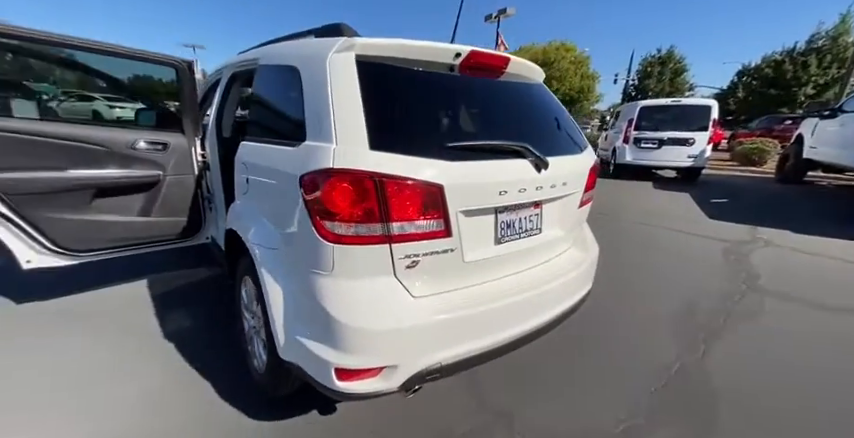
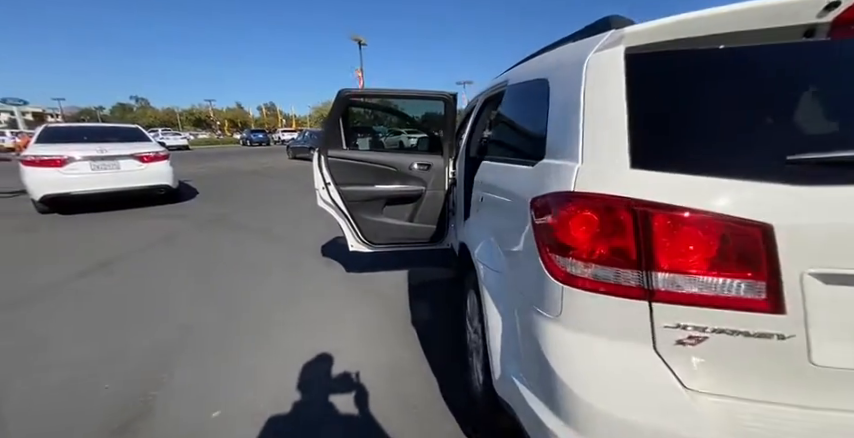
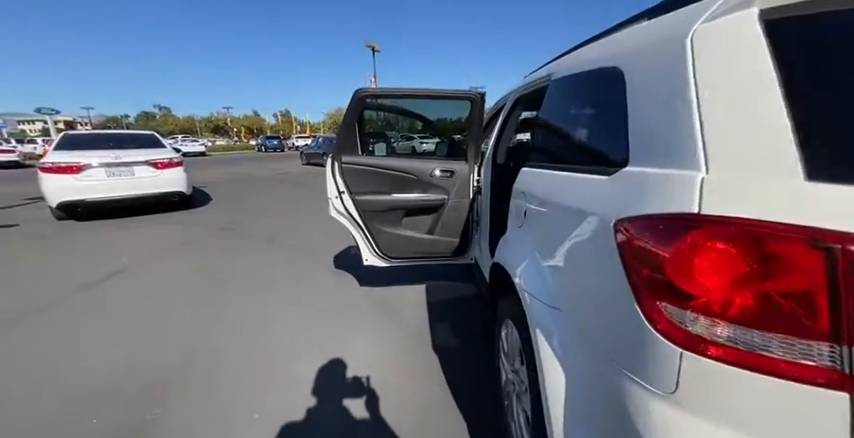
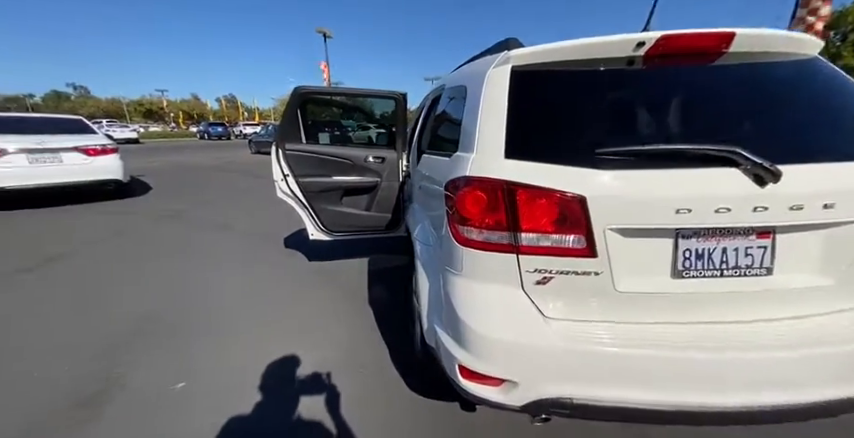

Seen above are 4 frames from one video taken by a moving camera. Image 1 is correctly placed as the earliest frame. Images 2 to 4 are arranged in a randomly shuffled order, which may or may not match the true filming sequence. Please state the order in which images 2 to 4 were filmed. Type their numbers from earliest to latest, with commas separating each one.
4, 2, 3
